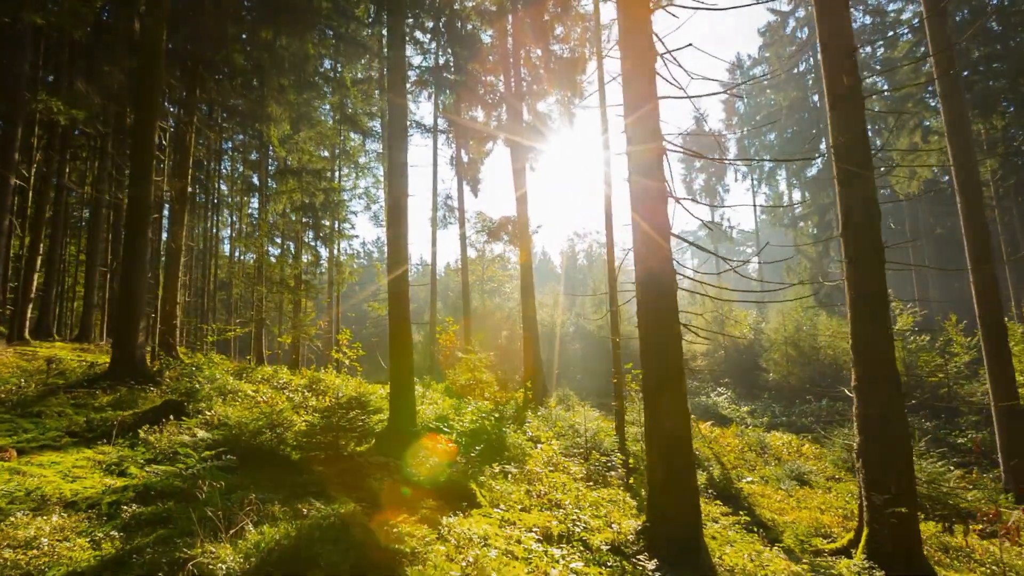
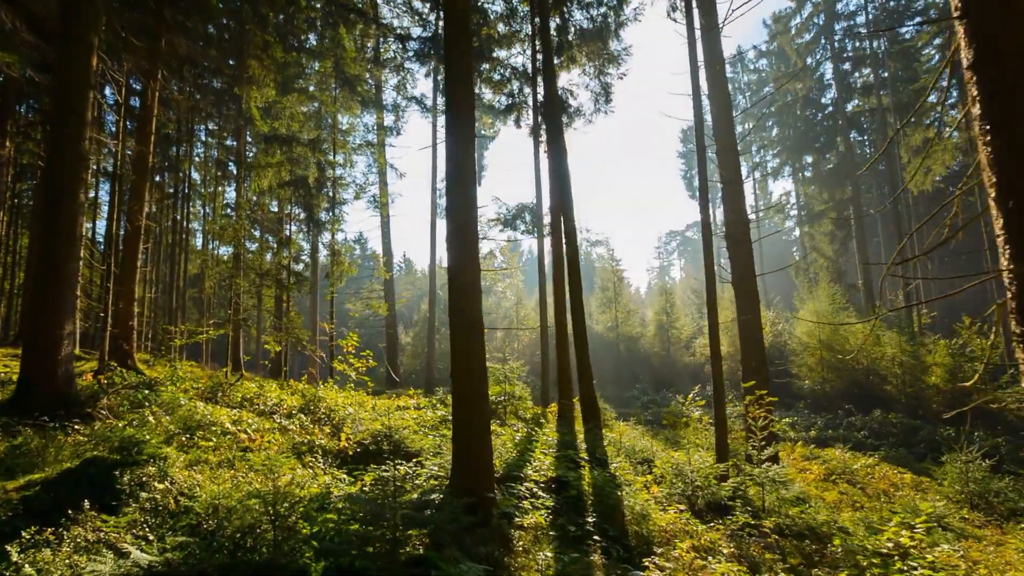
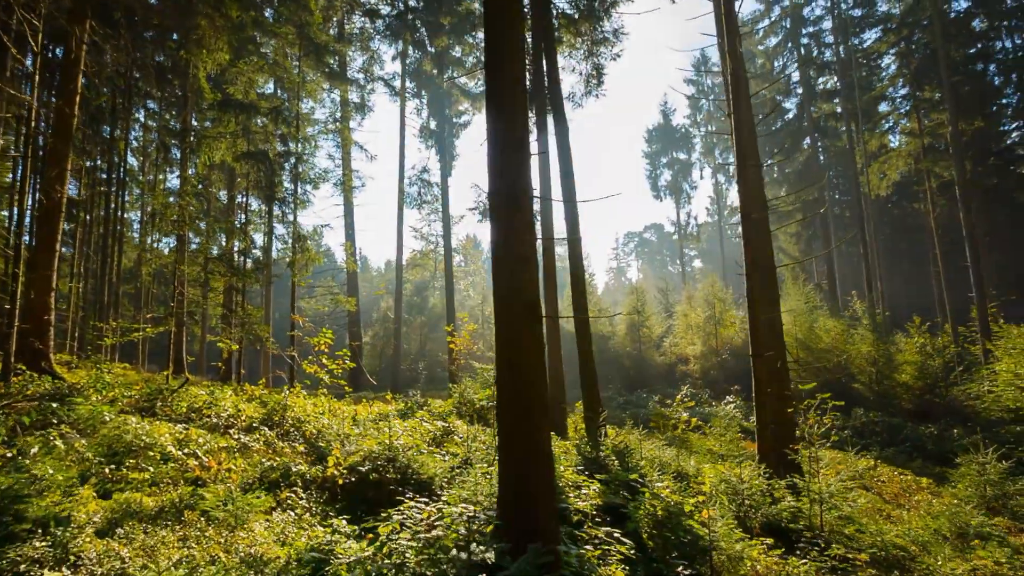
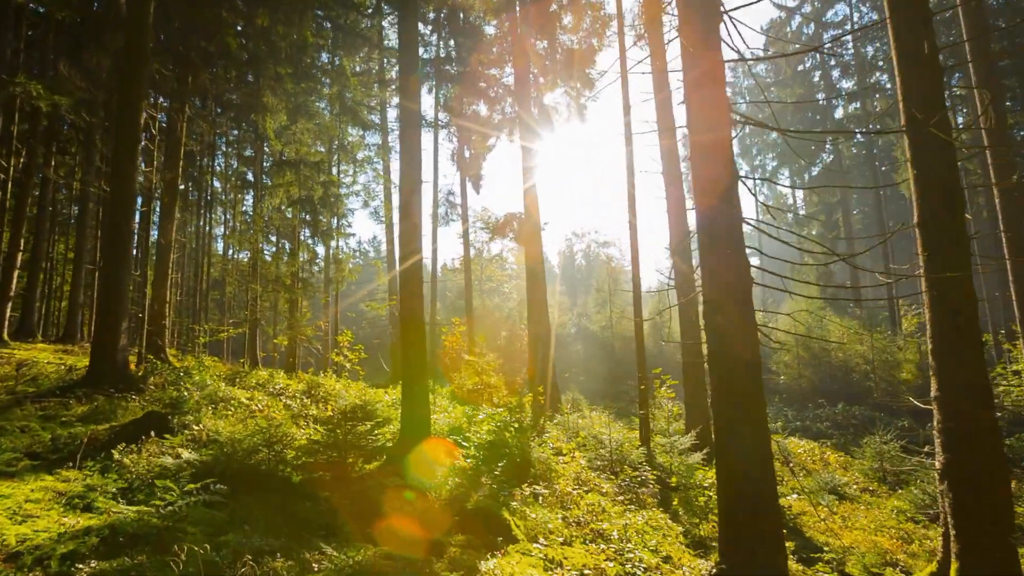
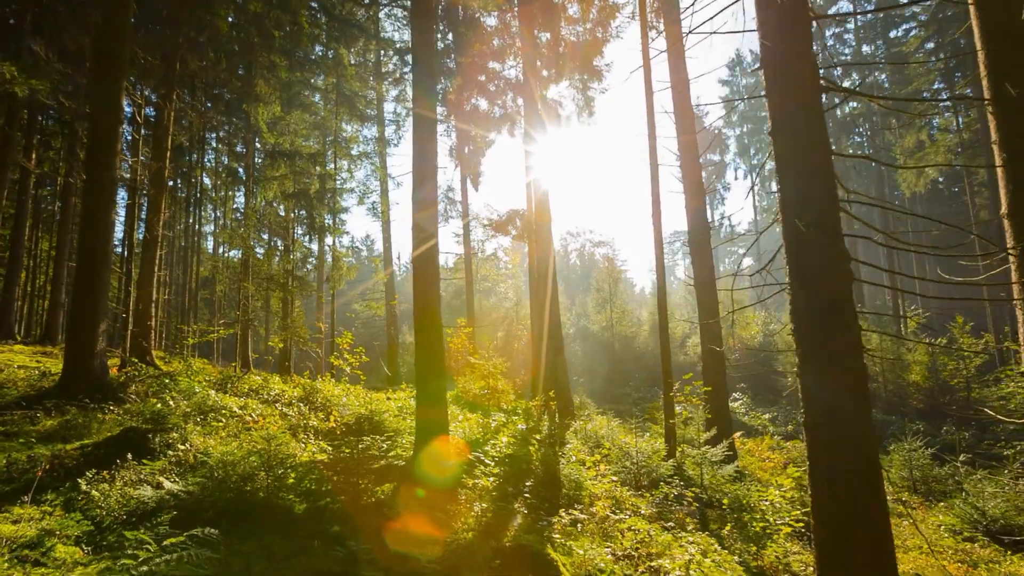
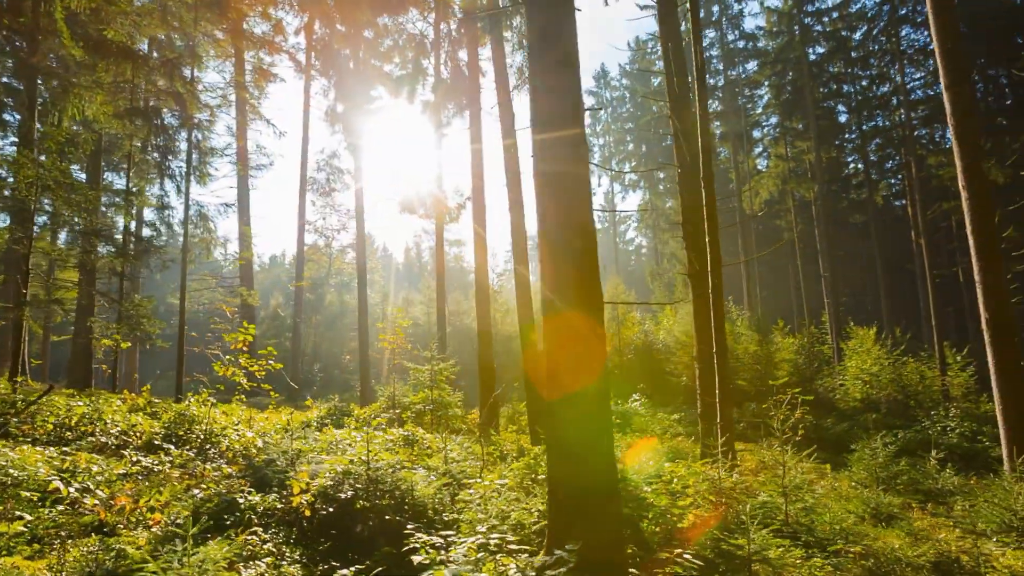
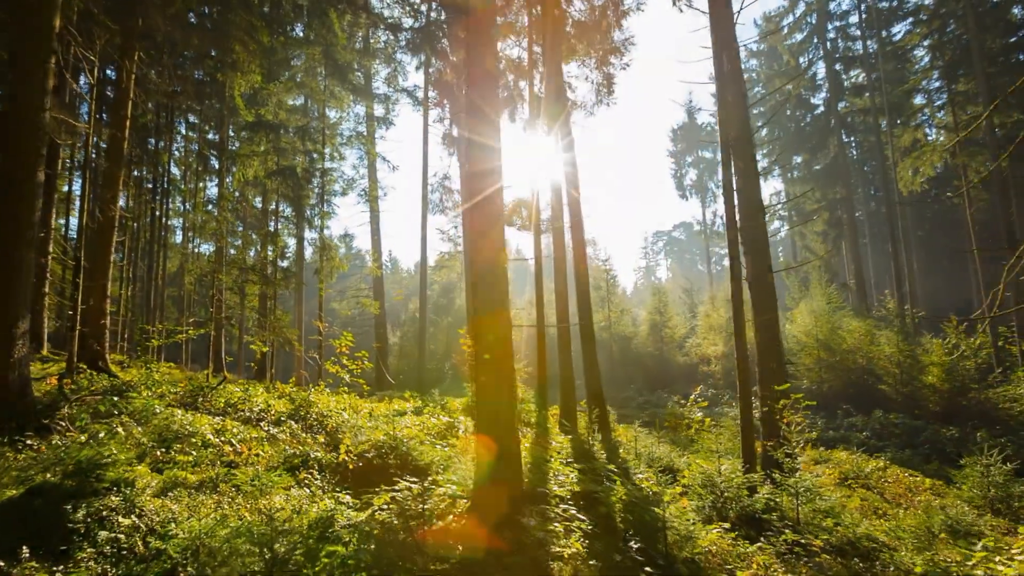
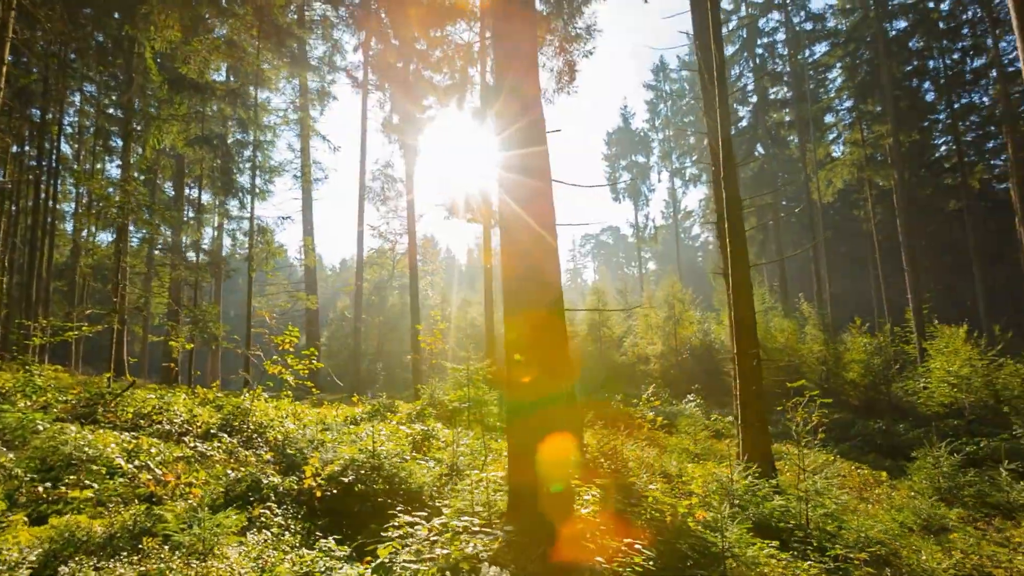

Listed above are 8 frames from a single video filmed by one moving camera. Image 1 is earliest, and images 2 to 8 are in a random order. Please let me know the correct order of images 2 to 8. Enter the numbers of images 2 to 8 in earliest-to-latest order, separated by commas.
4, 5, 2, 7, 3, 8, 6
